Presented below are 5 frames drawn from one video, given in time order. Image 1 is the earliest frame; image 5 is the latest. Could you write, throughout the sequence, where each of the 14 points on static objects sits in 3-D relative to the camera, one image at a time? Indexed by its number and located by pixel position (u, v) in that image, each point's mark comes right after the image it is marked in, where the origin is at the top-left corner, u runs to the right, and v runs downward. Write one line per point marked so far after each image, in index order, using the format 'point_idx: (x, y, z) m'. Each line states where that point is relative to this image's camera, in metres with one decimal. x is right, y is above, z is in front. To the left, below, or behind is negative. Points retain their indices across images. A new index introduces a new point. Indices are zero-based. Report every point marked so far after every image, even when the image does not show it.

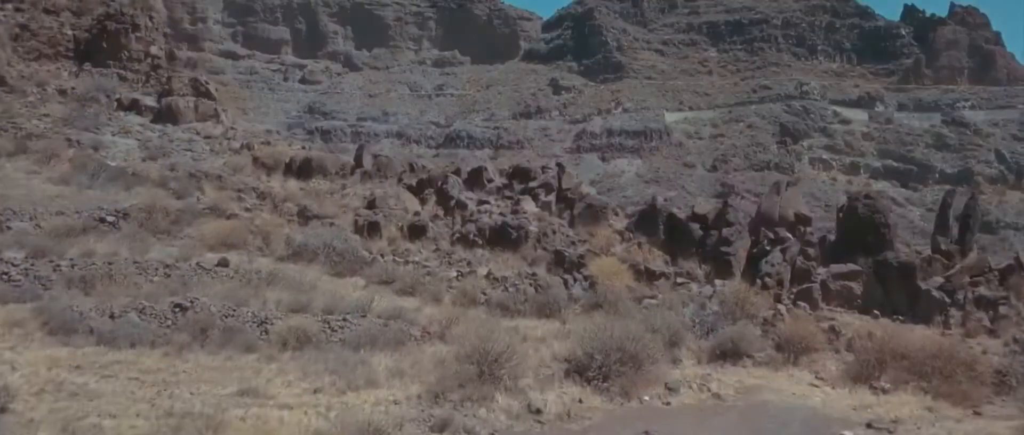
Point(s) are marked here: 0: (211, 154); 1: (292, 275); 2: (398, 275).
0: (-4.5, +1.0, +14.5) m
1: (-2.2, -0.6, +9.7) m
2: (-1.2, -0.6, +10.1) m
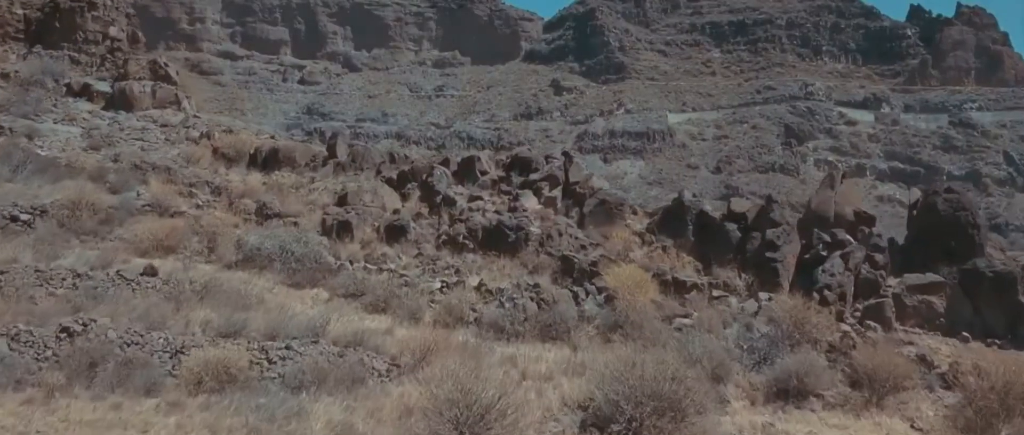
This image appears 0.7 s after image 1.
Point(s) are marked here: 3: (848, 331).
0: (-4.6, +1.0, +12.6) m
1: (-2.3, -0.6, +7.8) m
2: (-1.2, -0.6, +8.2) m
3: (+2.5, -0.8, +7.1) m
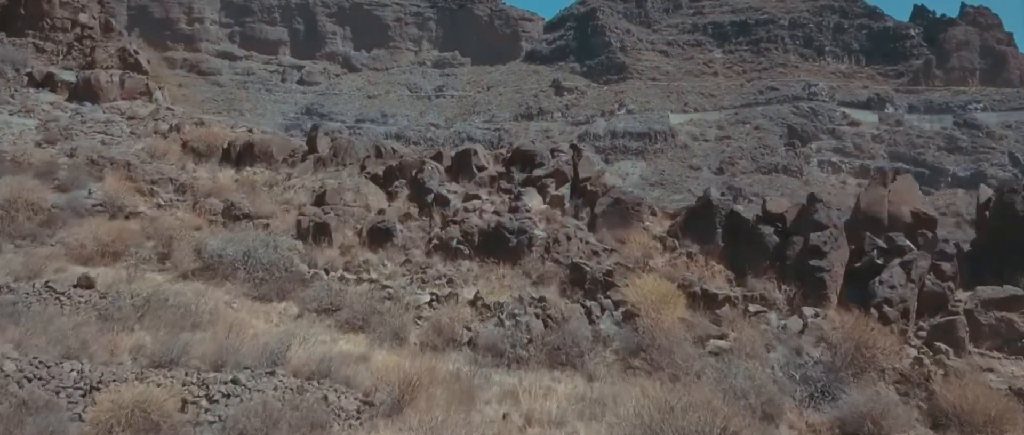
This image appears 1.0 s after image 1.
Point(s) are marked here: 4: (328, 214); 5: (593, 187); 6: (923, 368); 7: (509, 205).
0: (-4.6, +1.0, +11.4) m
1: (-2.2, -0.6, +6.6) m
2: (-1.2, -0.6, +7.0) m
3: (+2.5, -0.9, +5.9) m
4: (-1.7, 0.0, +8.7) m
5: (+0.8, +0.3, +8.8) m
6: (+2.4, -0.9, +5.7) m
7: (0.0, +0.1, +8.6) m
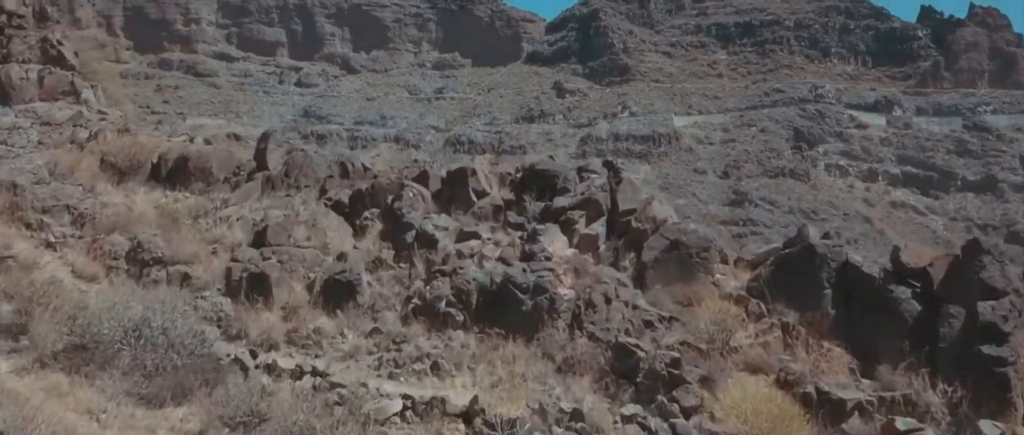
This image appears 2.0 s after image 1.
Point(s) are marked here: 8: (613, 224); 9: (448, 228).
0: (-4.5, +0.7, +9.0) m
1: (-2.2, -0.9, +4.1) m
2: (-1.1, -0.9, +4.6) m
3: (+2.6, -1.1, +3.5) m
4: (-1.6, -0.3, +6.2) m
5: (+0.8, 0.0, +6.4) m
6: (+2.5, -1.2, +3.2) m
7: (+0.1, -0.2, +6.2) m
8: (+0.7, -0.1, +6.3) m
9: (-0.4, -0.1, +6.4) m
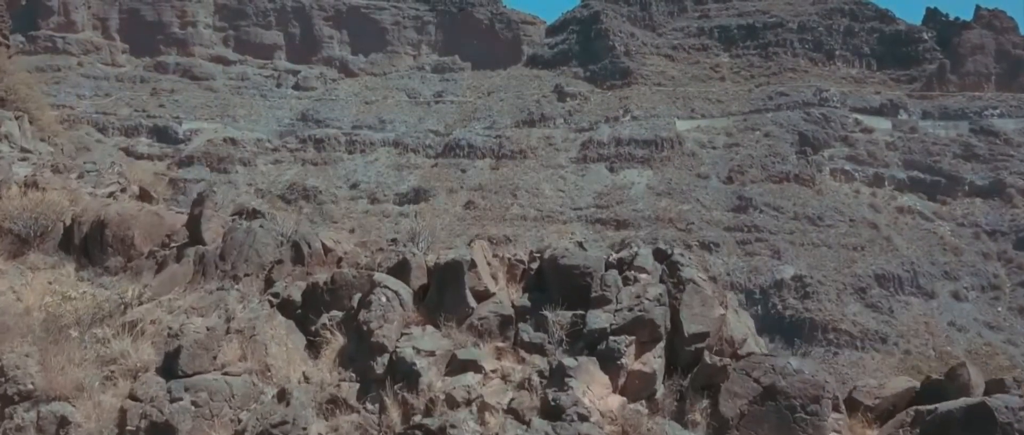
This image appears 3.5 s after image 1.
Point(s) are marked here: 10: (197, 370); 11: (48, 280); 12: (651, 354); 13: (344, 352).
0: (-4.4, +0.1, +7.1) m
1: (-2.1, -1.4, +2.3) m
2: (-1.1, -1.5, +2.7) m
3: (+2.6, -1.7, +1.6) m
4: (-1.5, -0.8, +4.4) m
5: (+0.9, -0.6, +4.5) m
6: (+2.6, -1.7, +1.4) m
7: (+0.1, -0.7, +4.3) m
8: (+0.7, -0.6, +4.4) m
9: (-0.4, -0.6, +4.5) m
10: (-1.5, -0.7, +4.6) m
11: (-2.9, -0.4, +6.0) m
12: (+0.6, -0.6, +4.3) m
13: (-0.8, -0.7, +4.8) m
